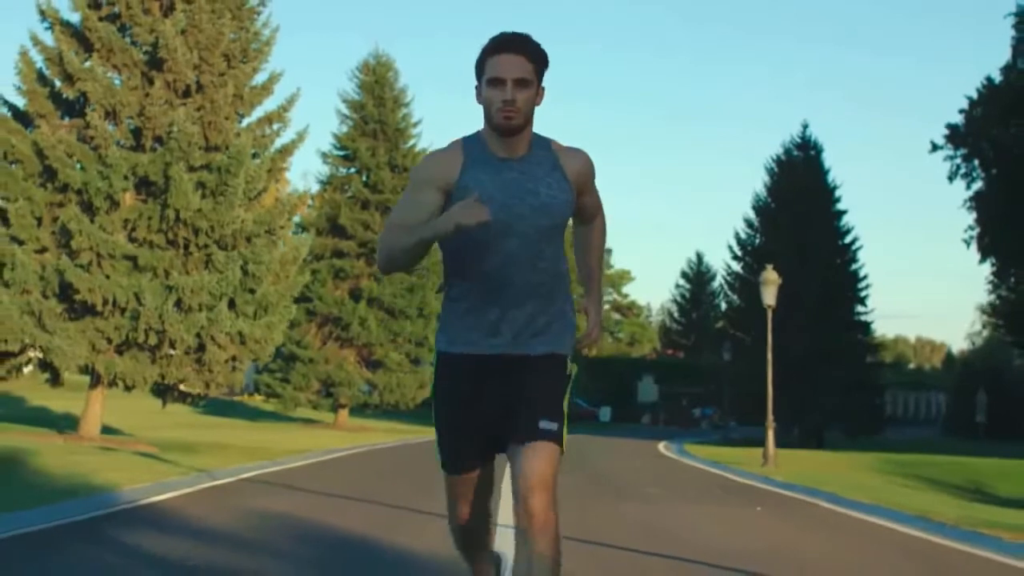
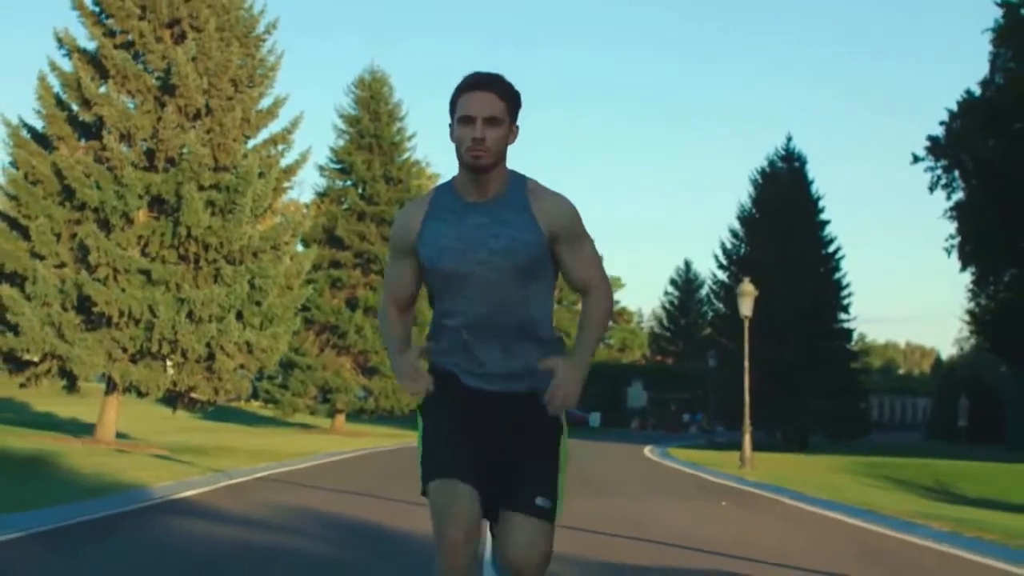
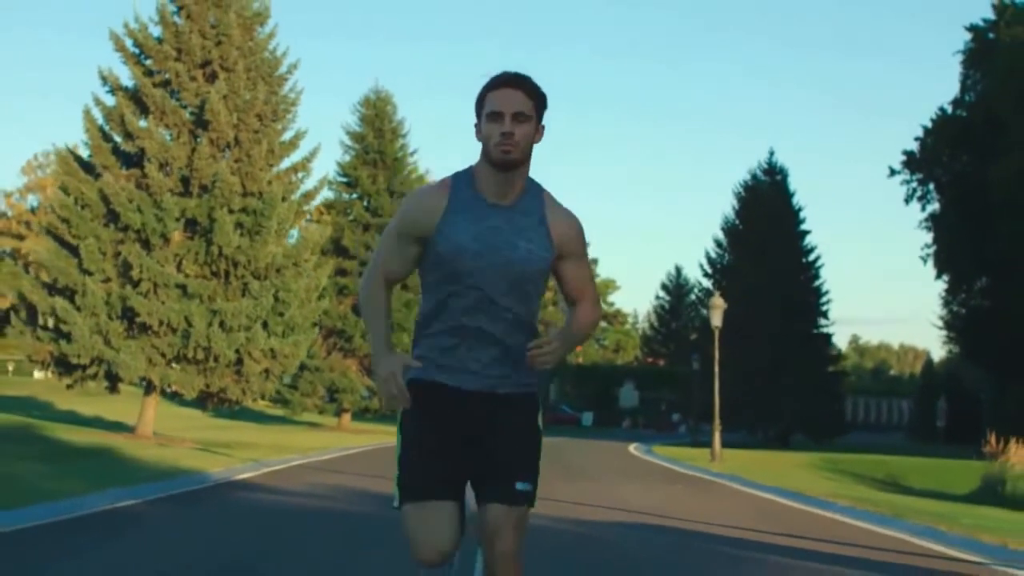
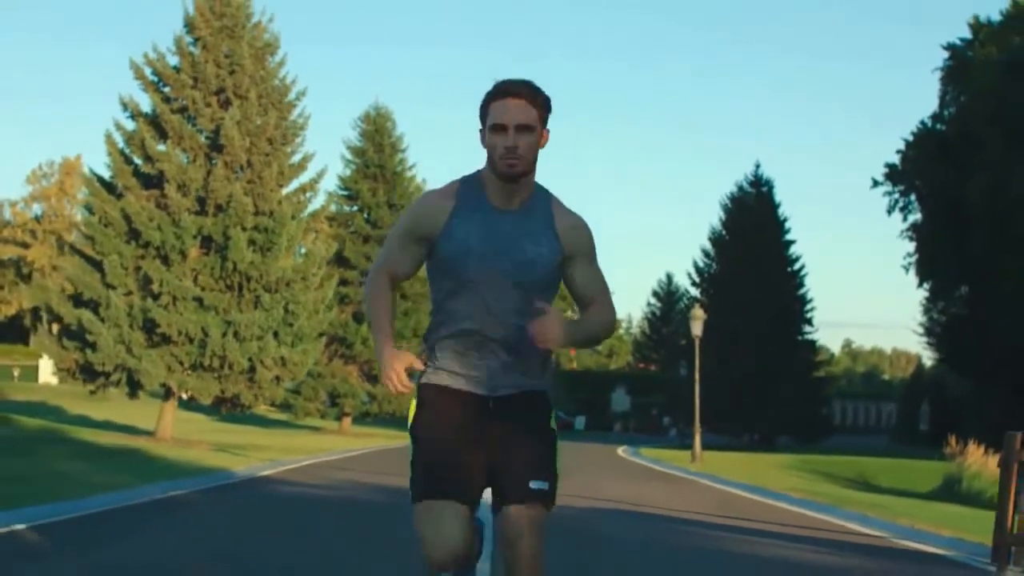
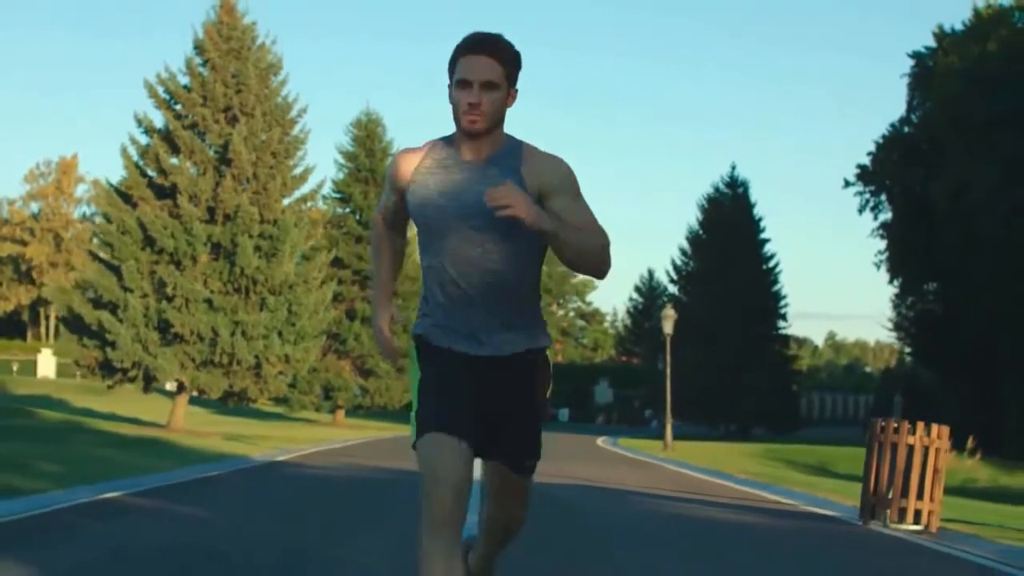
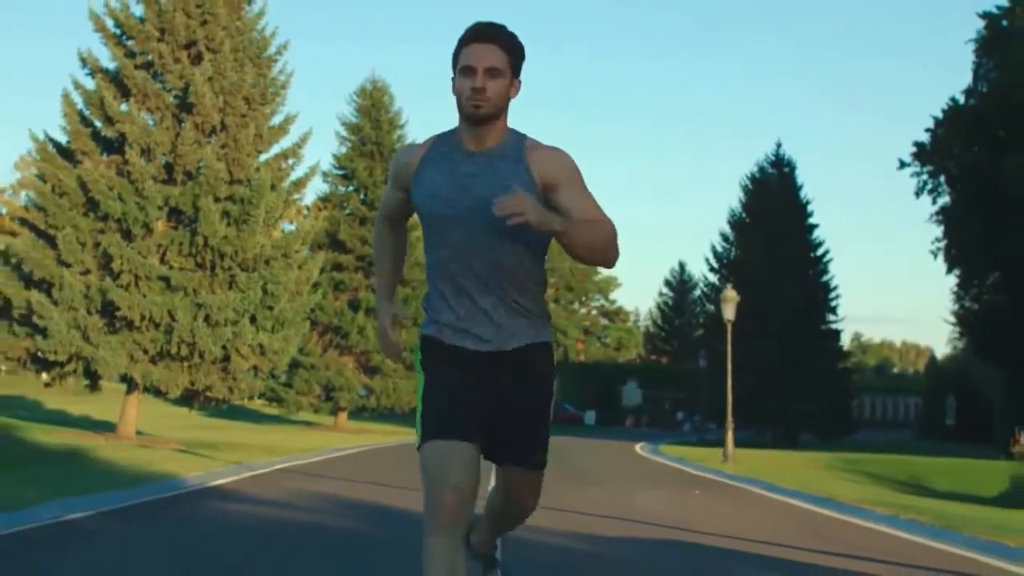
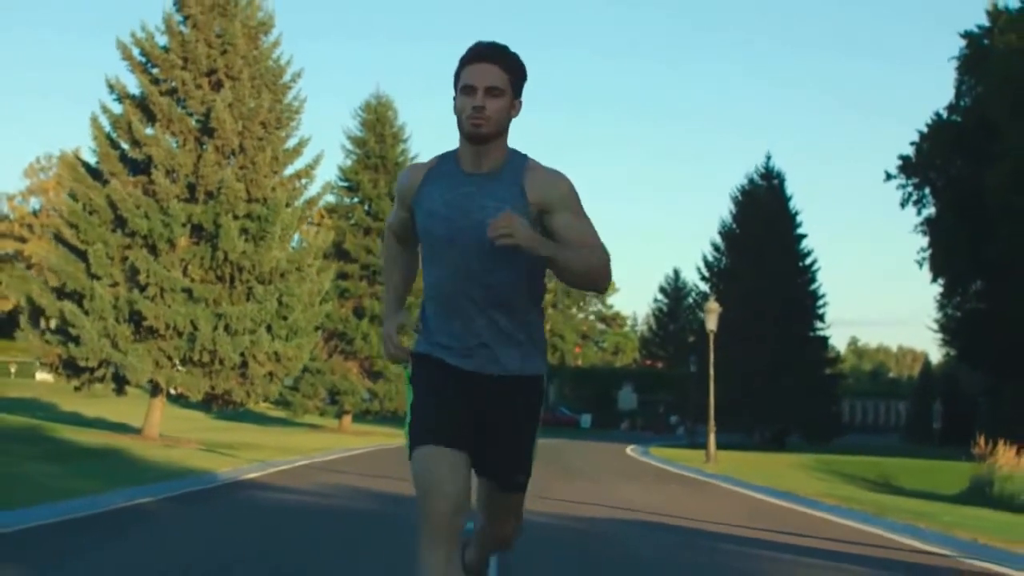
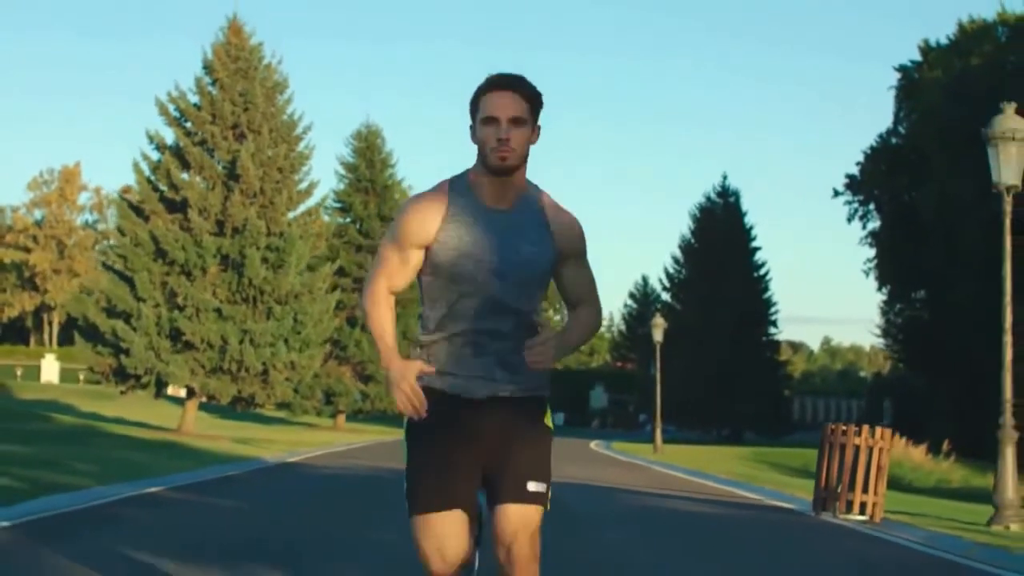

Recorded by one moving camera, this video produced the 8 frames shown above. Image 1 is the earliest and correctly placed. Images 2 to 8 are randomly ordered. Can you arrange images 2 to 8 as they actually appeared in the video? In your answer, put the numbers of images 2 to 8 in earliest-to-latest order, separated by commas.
2, 6, 3, 7, 4, 5, 8
